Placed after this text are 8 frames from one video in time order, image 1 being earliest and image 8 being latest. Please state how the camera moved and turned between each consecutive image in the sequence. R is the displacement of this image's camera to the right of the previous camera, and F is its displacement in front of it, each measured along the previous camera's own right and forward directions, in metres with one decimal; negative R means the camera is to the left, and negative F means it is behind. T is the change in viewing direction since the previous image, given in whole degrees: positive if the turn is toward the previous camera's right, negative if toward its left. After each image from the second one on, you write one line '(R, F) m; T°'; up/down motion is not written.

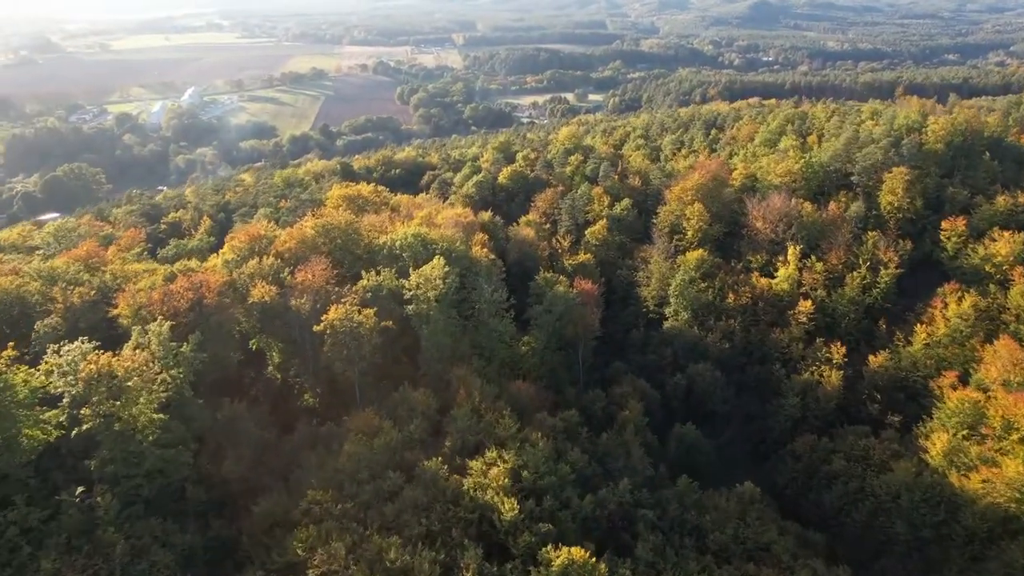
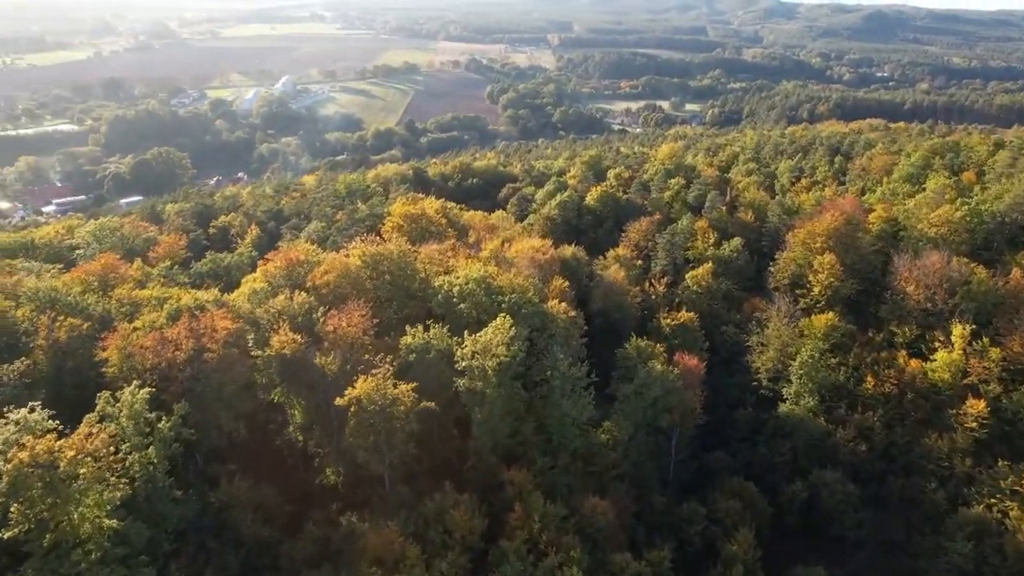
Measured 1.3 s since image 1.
(-0.5, +7.8) m; -6°
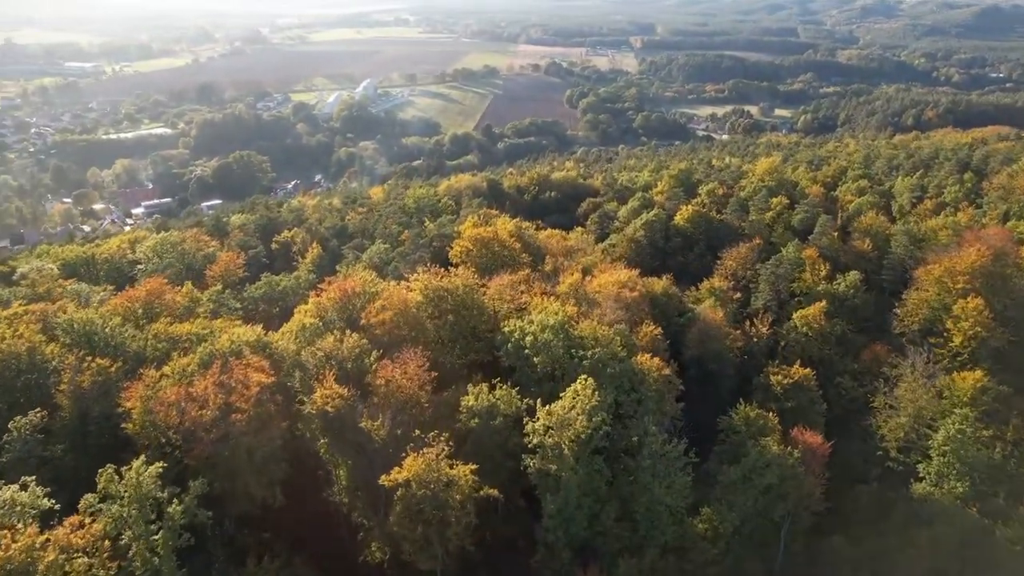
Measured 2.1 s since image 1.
(-0.4, +4.6) m; -6°
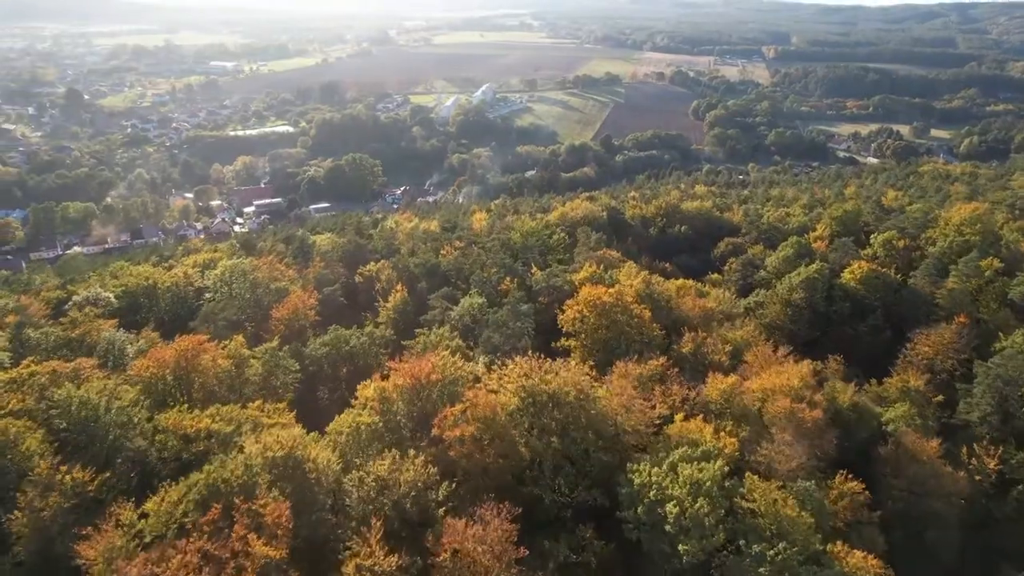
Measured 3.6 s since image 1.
(-1.0, +8.4) m; -9°
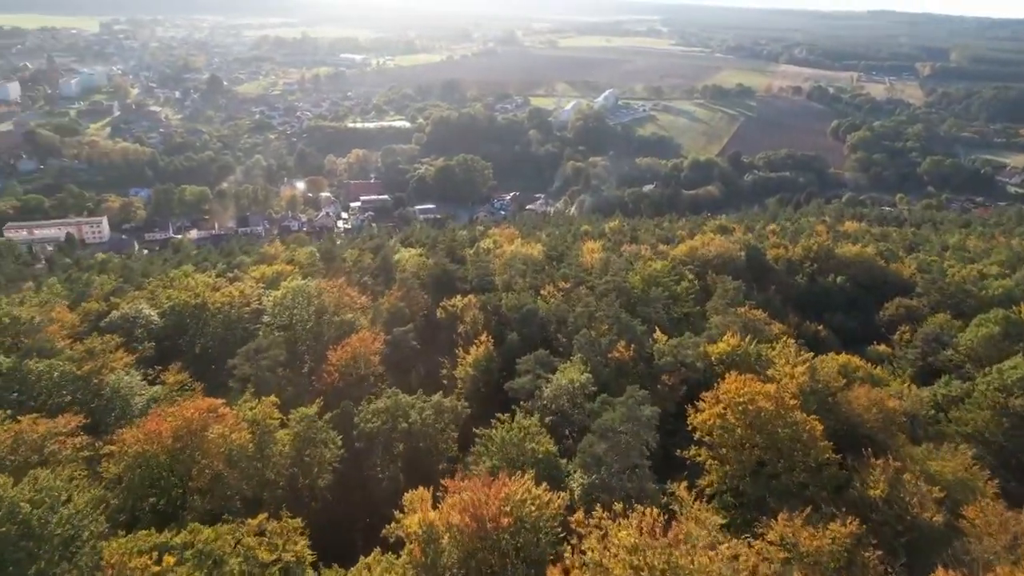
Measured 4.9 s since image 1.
(-0.7, +7.9) m; -8°
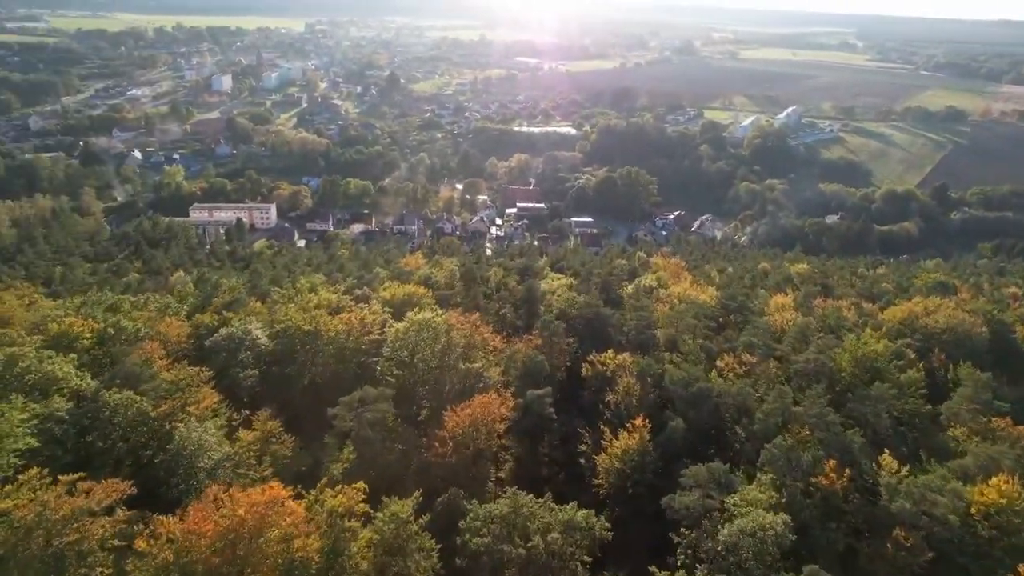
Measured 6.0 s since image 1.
(-0.9, +6.3) m; -12°
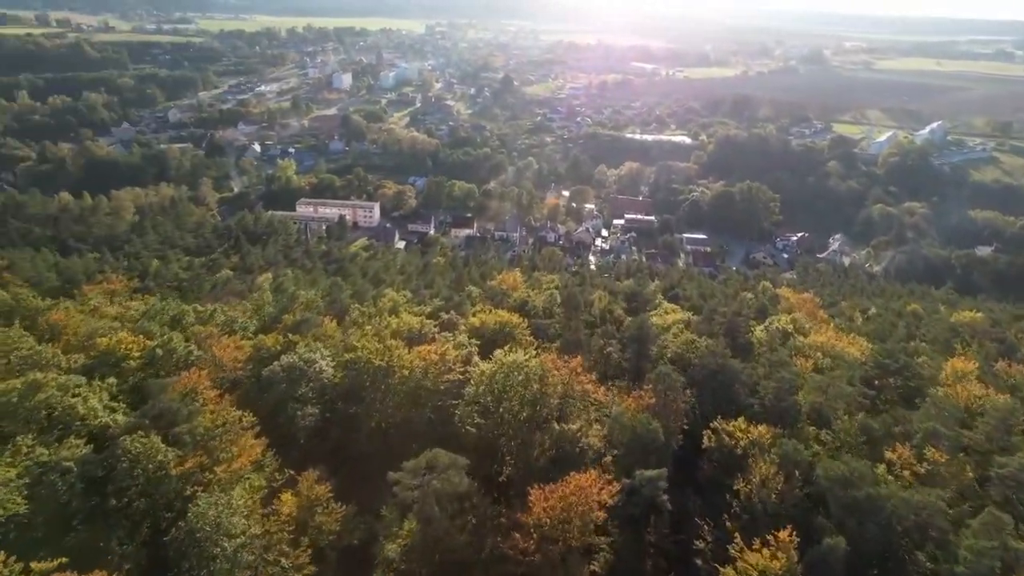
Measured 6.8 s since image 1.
(-0.5, +5.0) m; -8°
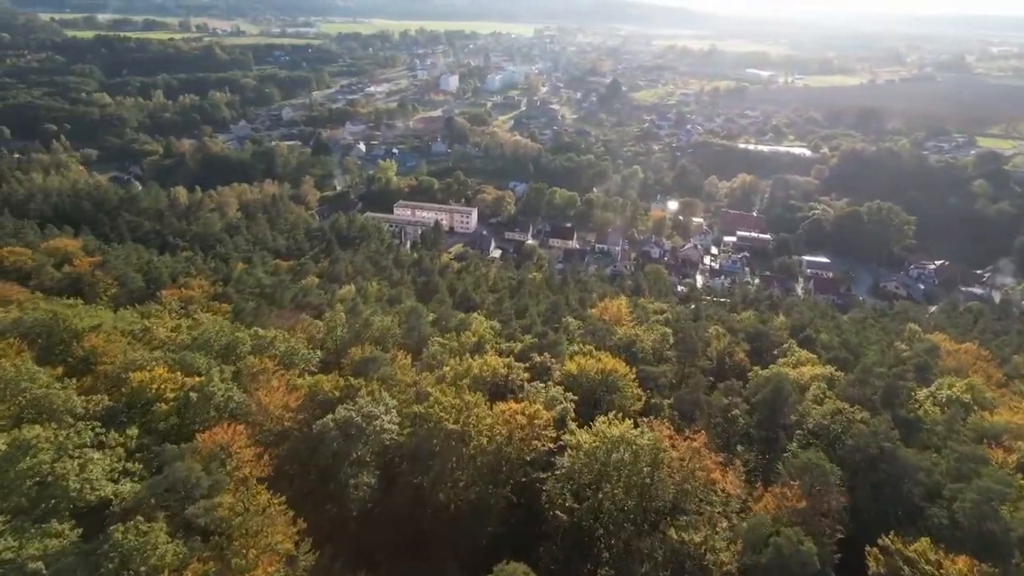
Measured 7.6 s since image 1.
(-0.5, +5.0) m; -8°
